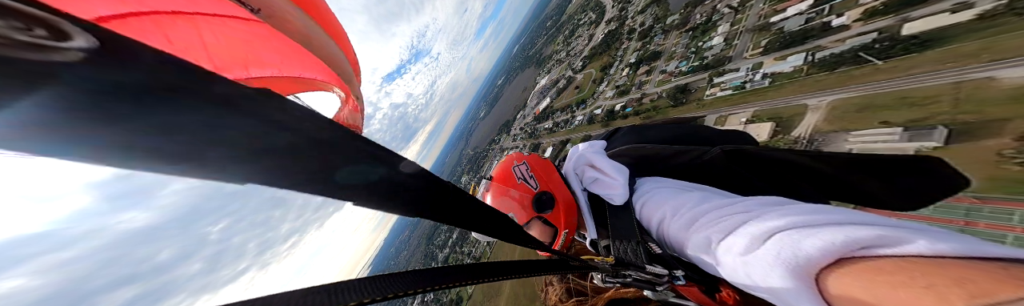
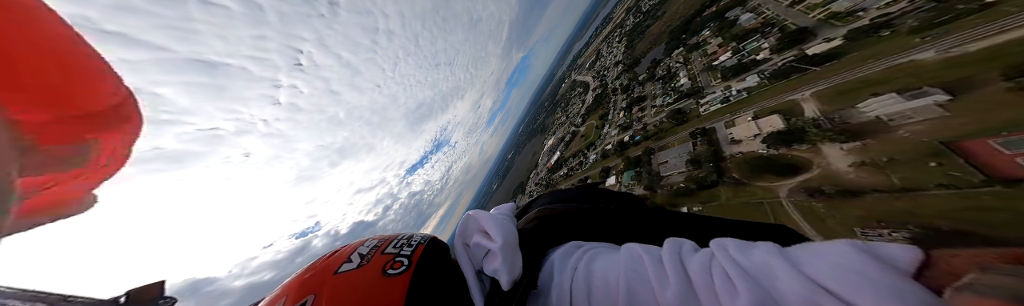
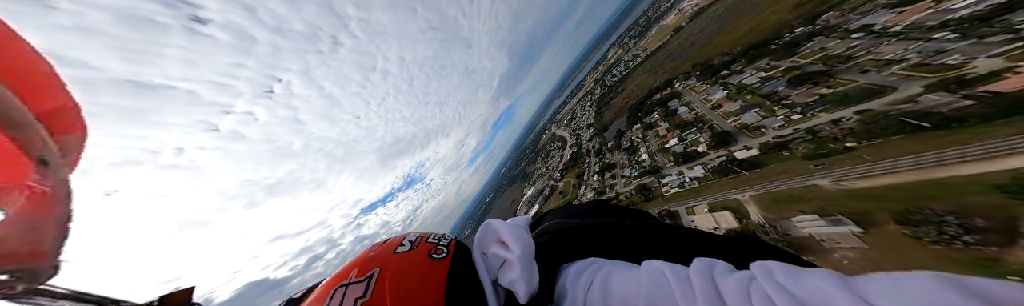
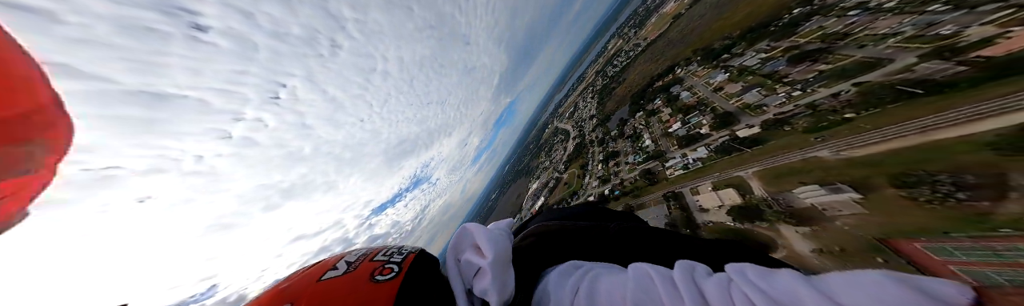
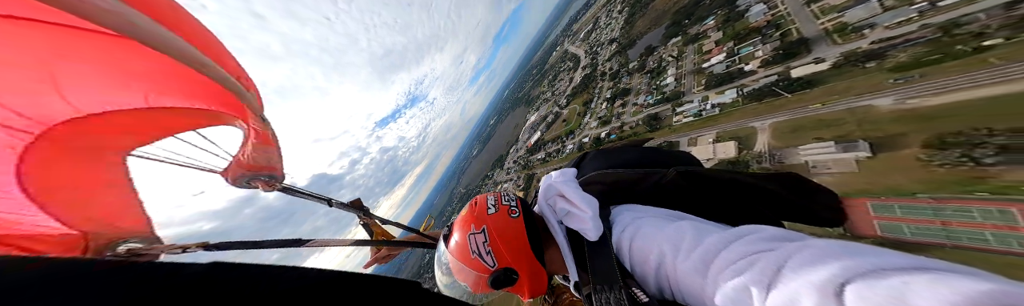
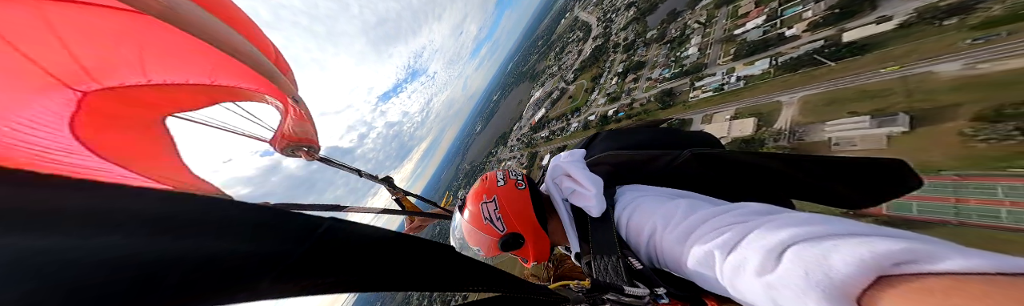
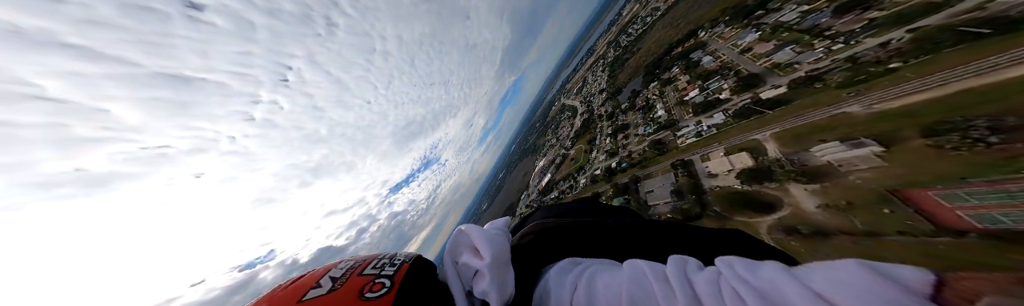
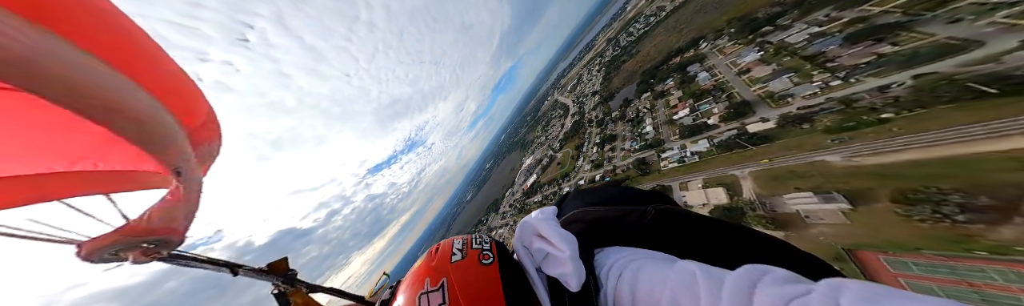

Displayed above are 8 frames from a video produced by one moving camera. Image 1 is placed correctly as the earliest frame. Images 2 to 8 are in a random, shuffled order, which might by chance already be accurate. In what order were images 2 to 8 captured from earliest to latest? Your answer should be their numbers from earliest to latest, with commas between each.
6, 5, 8, 3, 4, 7, 2
